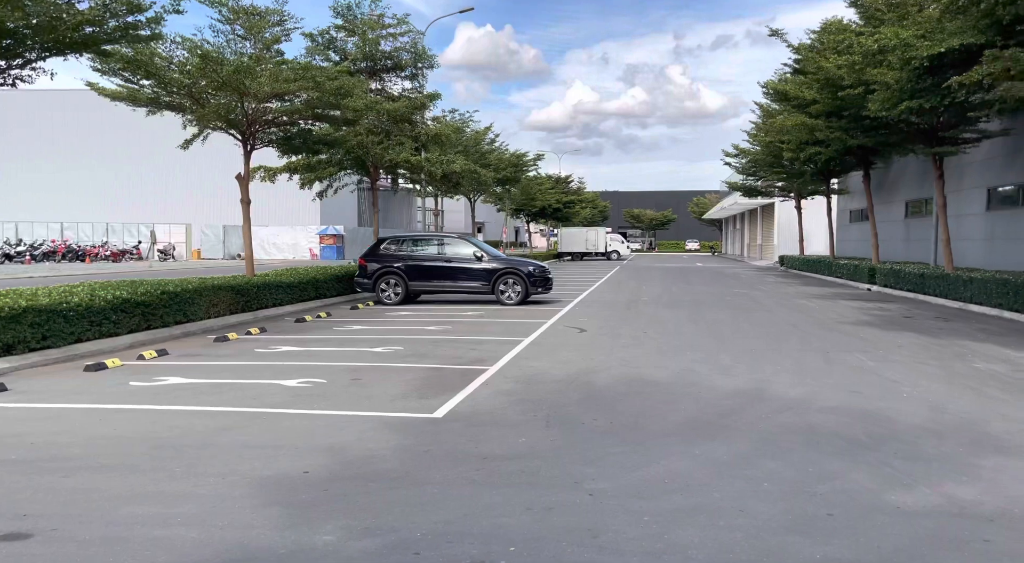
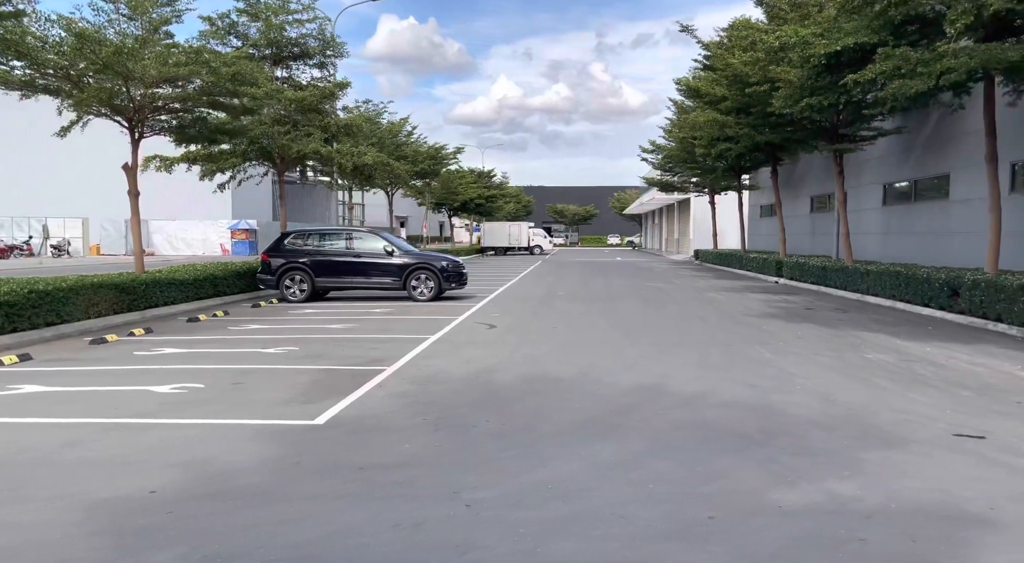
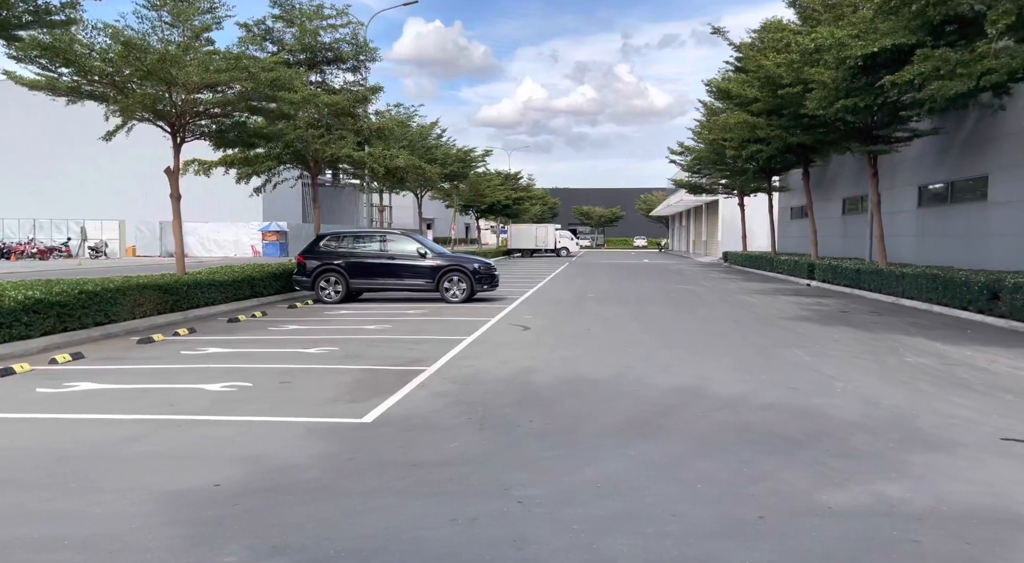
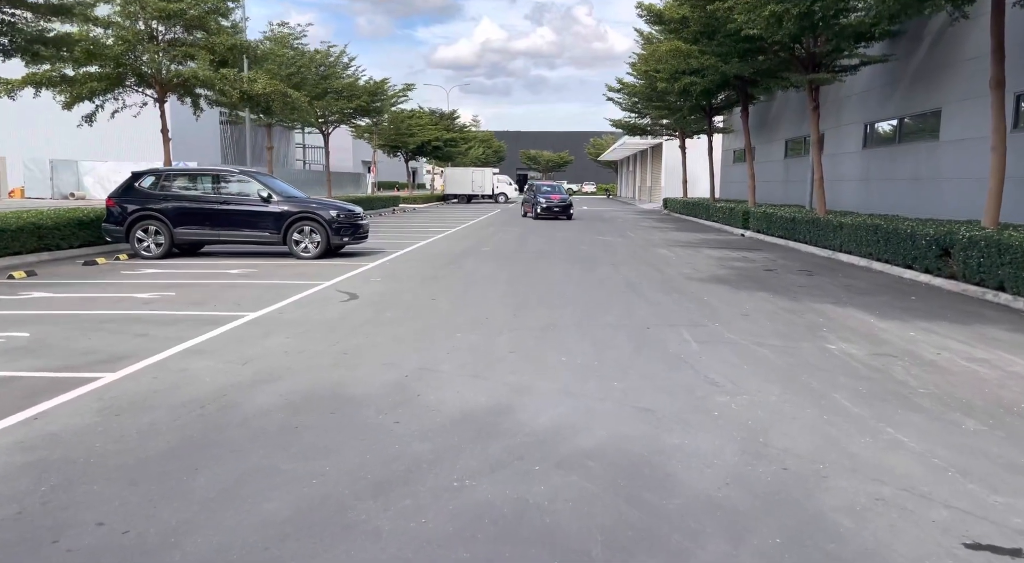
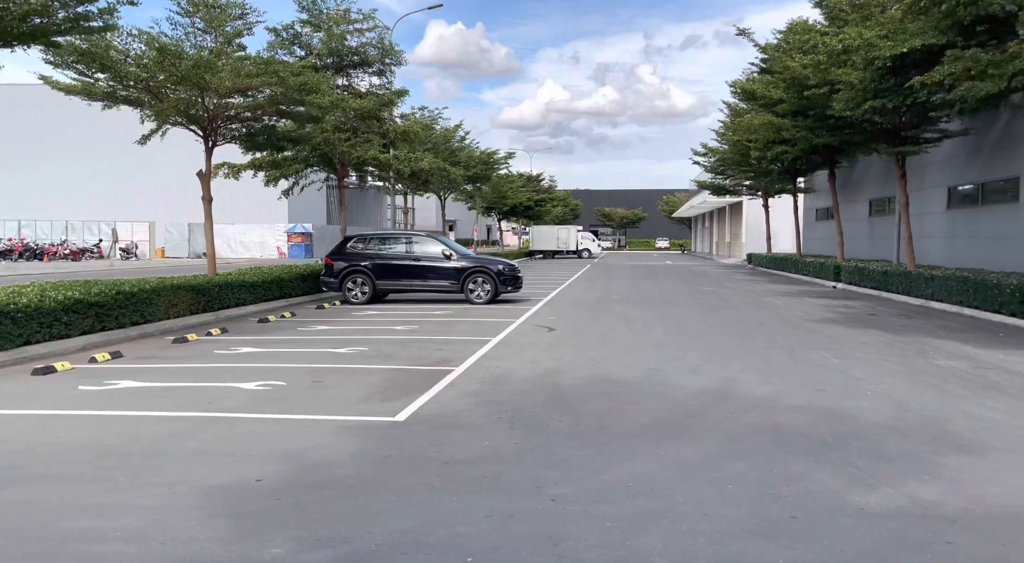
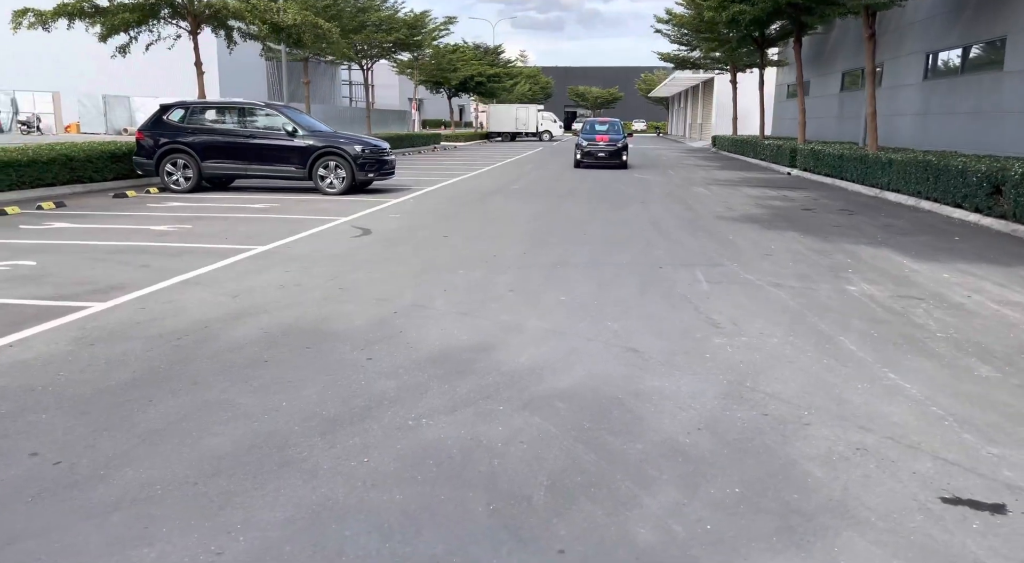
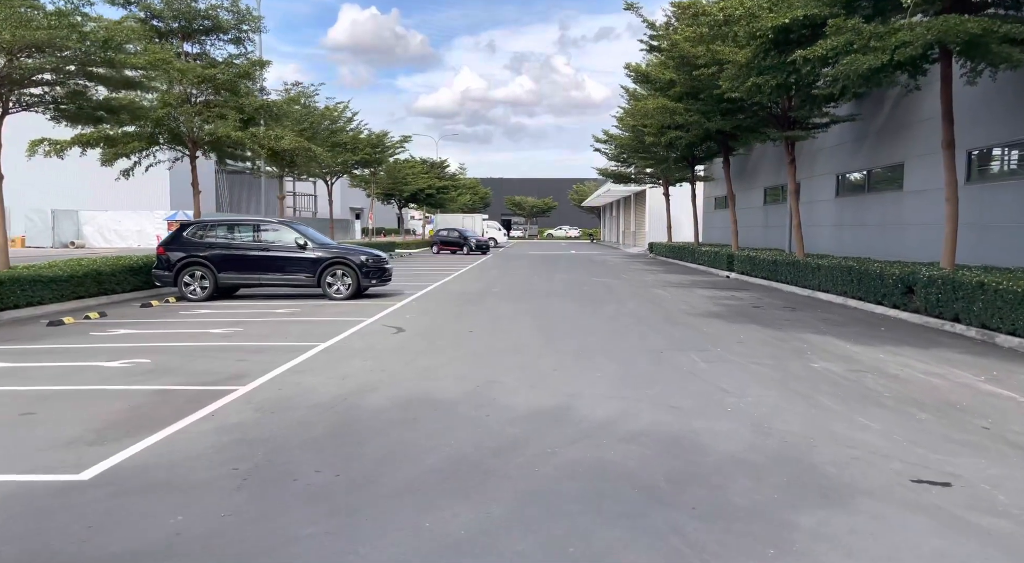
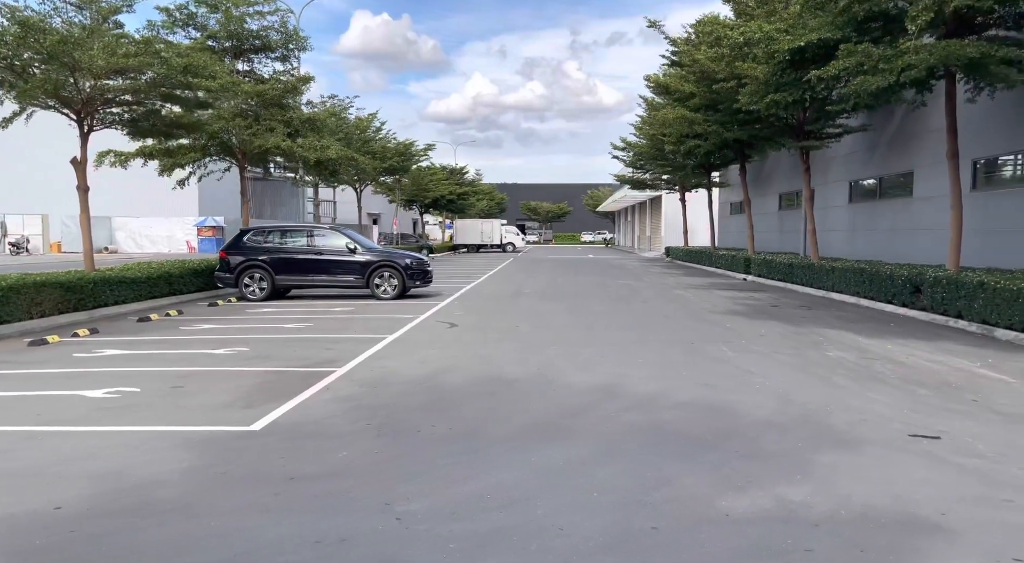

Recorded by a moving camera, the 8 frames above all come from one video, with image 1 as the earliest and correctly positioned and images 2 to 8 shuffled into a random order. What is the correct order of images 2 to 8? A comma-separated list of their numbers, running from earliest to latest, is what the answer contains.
5, 3, 2, 8, 7, 4, 6
